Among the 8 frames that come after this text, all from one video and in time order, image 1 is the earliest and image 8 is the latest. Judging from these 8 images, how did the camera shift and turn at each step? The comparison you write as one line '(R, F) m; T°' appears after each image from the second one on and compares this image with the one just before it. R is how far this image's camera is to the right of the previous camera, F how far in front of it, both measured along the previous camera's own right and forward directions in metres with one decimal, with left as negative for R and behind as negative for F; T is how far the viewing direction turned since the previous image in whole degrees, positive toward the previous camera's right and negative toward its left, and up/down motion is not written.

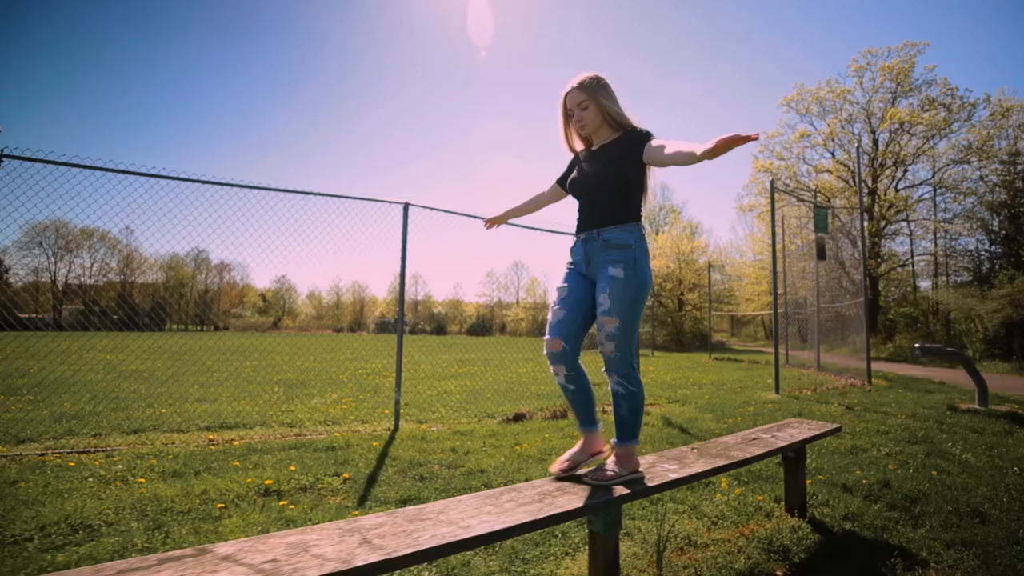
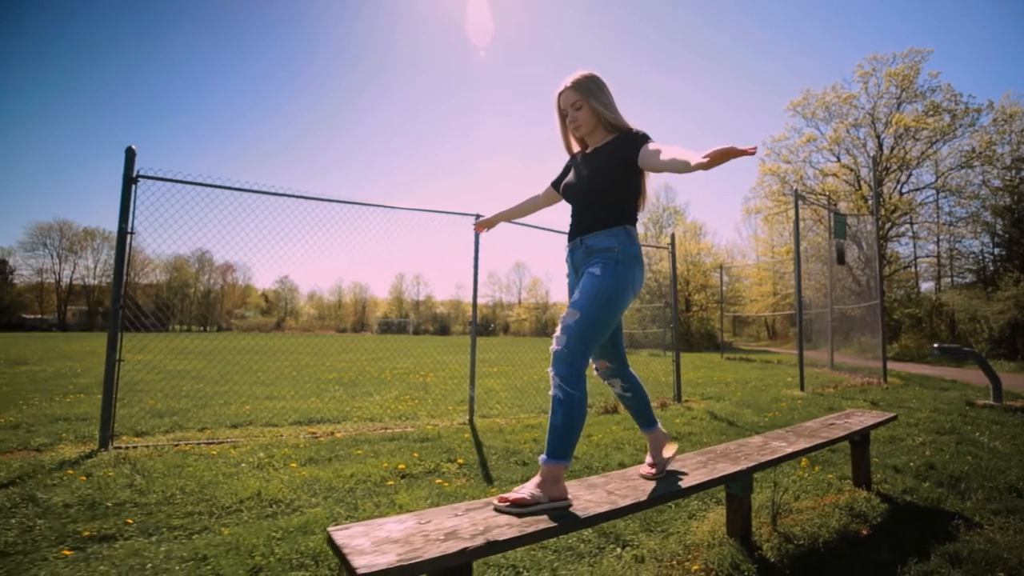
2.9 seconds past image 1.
(-0.7, -0.5) m; 0°
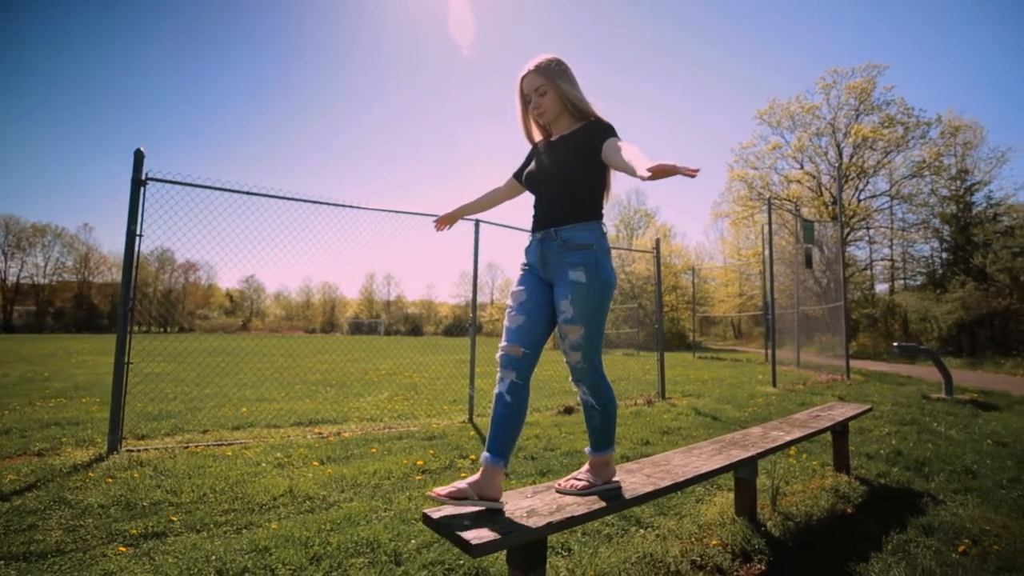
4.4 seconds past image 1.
(-0.3, -0.2) m; +3°
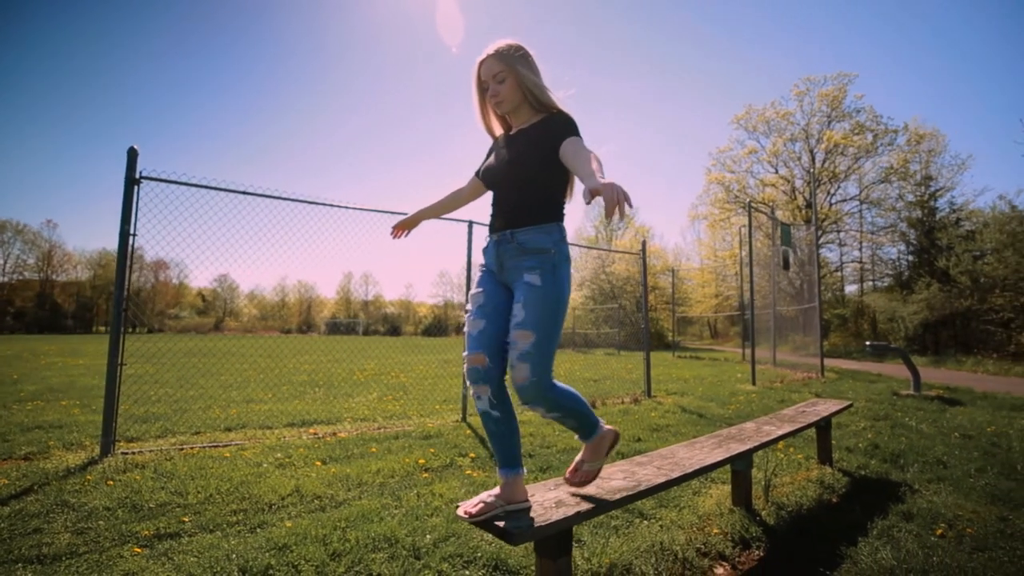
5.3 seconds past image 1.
(-0.2, -0.1) m; +2°
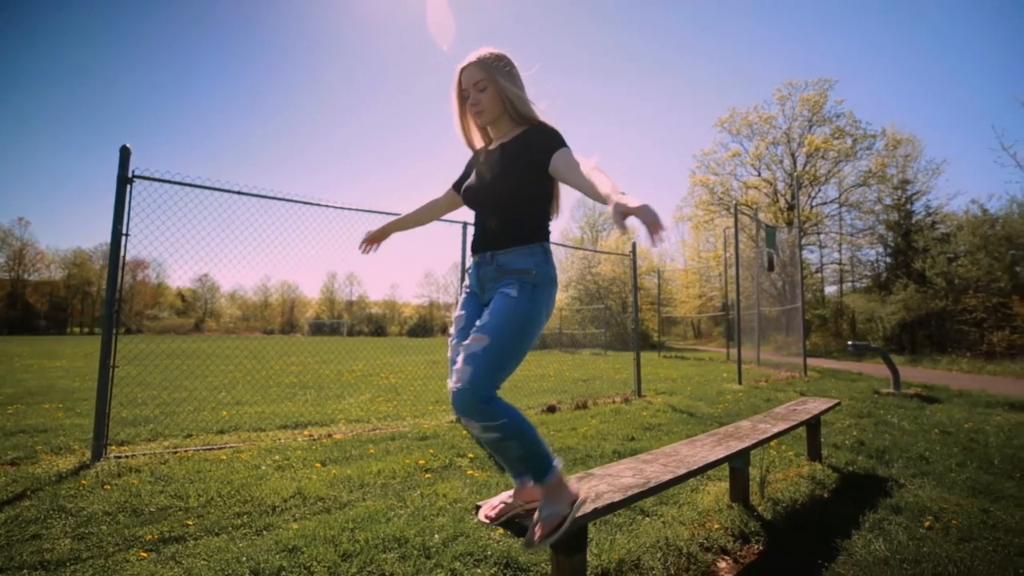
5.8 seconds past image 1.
(-0.1, -0.1) m; +2°
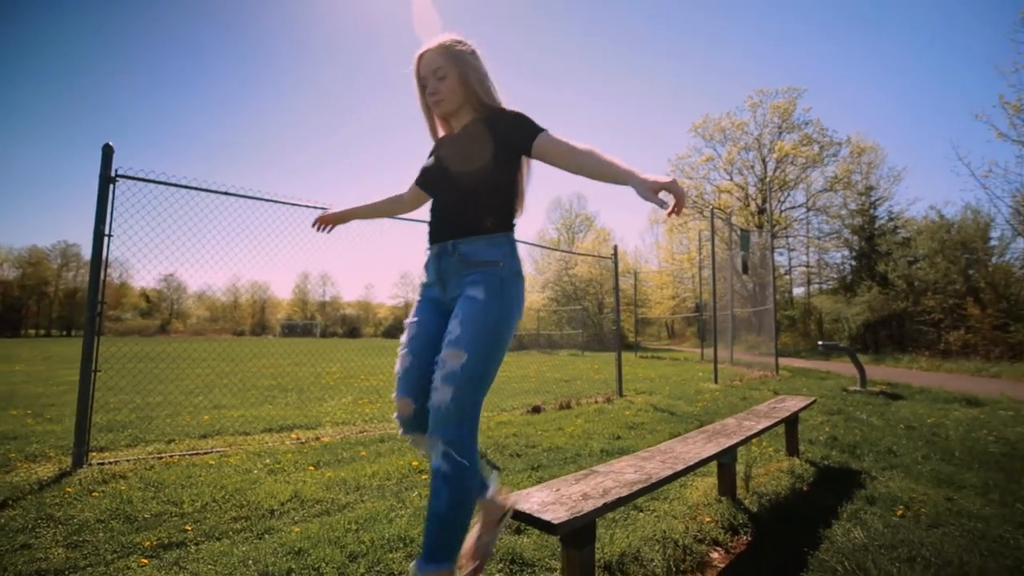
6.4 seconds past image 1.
(-0.1, -0.1) m; +3°
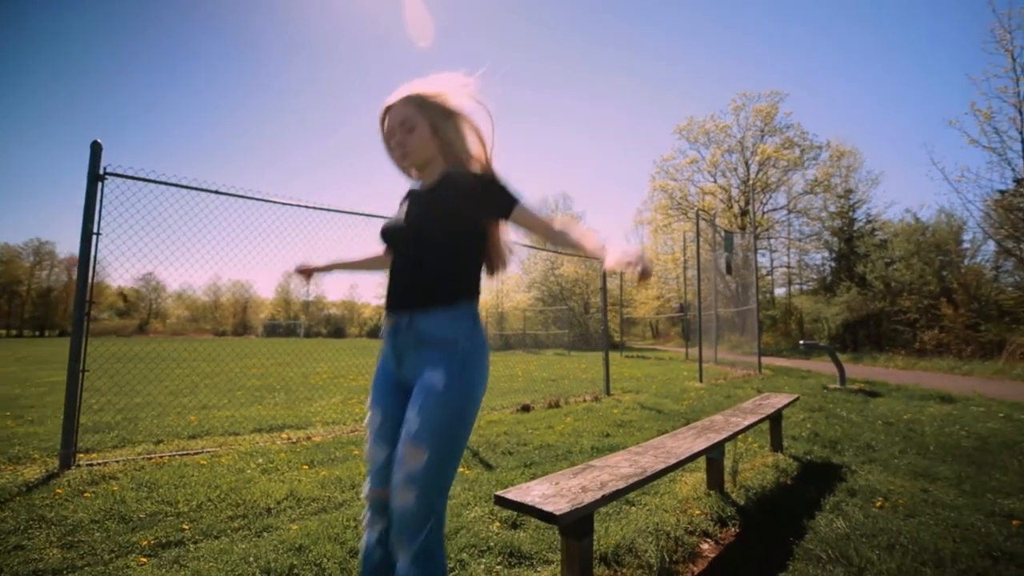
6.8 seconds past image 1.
(-0.1, -0.1) m; +2°
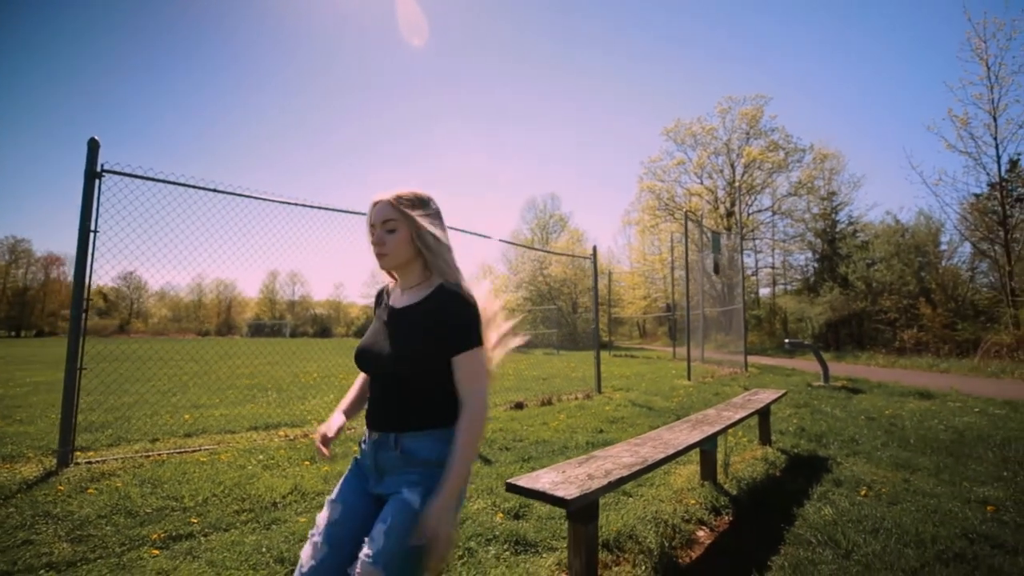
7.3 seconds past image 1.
(-0.1, -0.1) m; +1°
